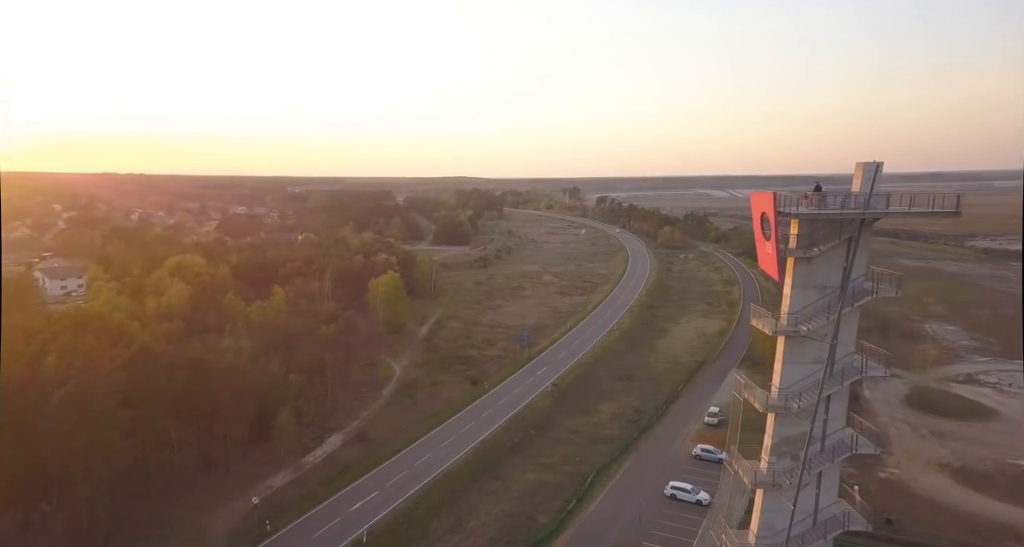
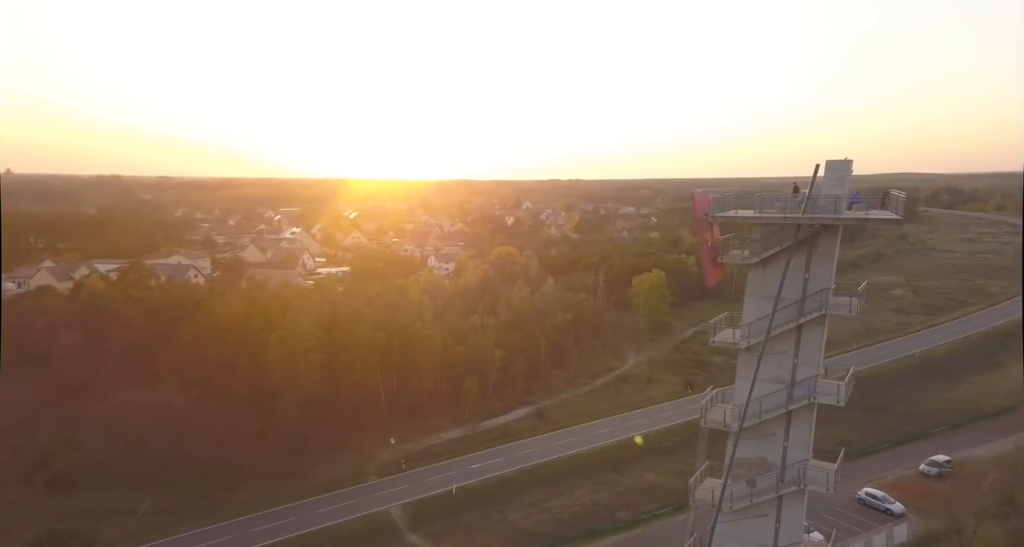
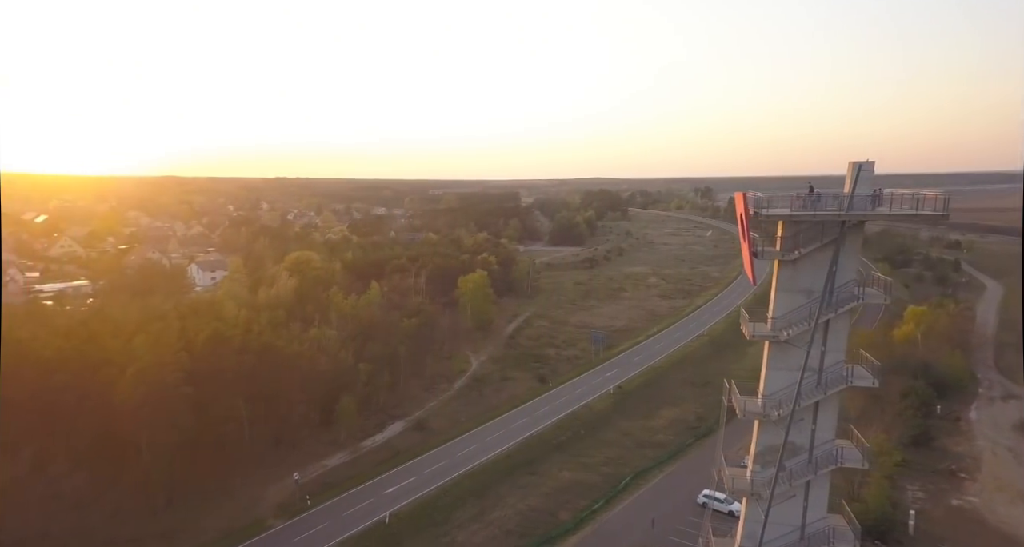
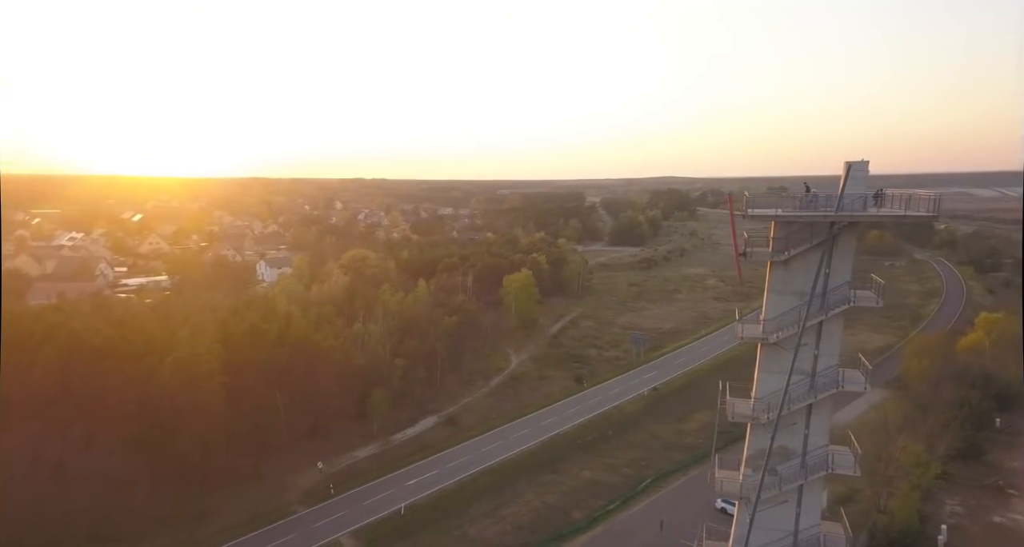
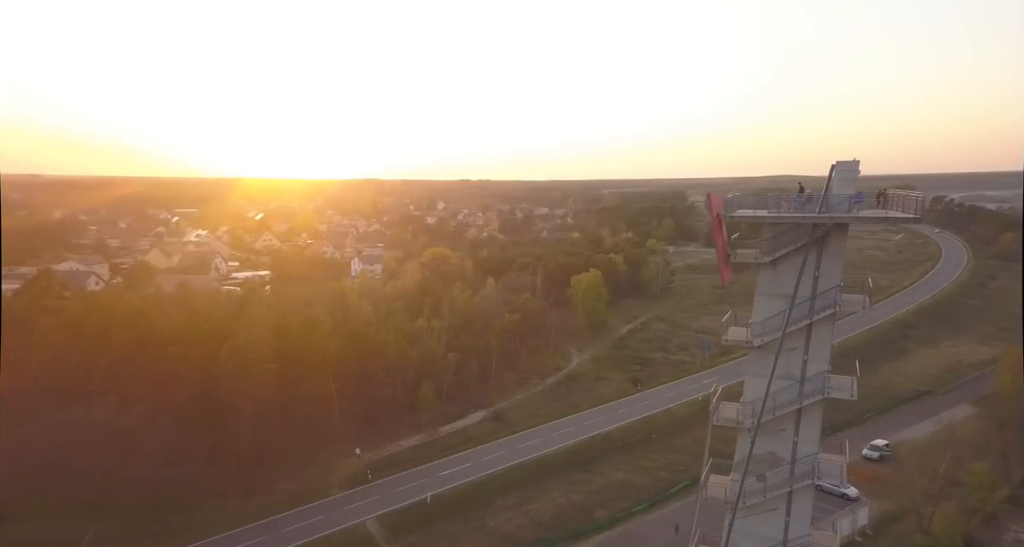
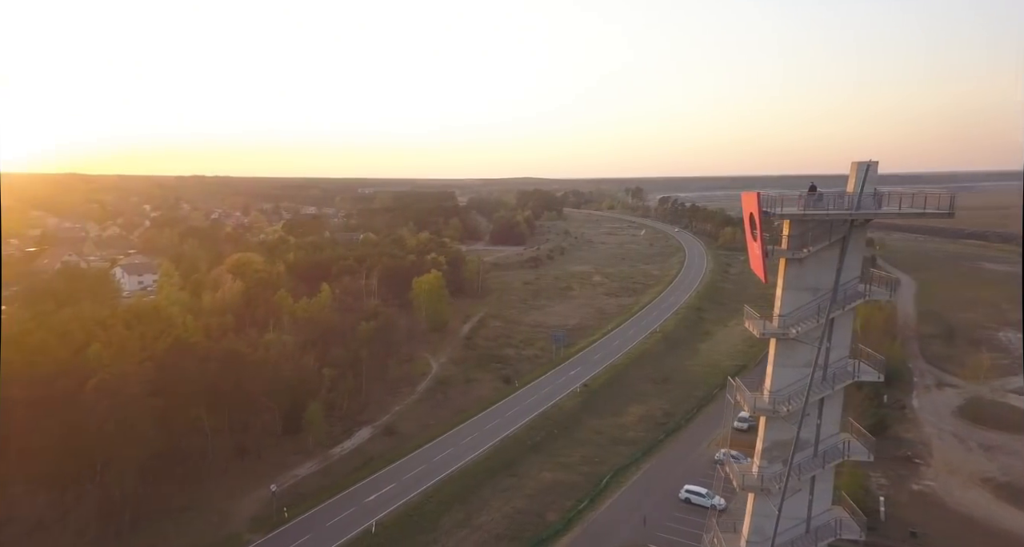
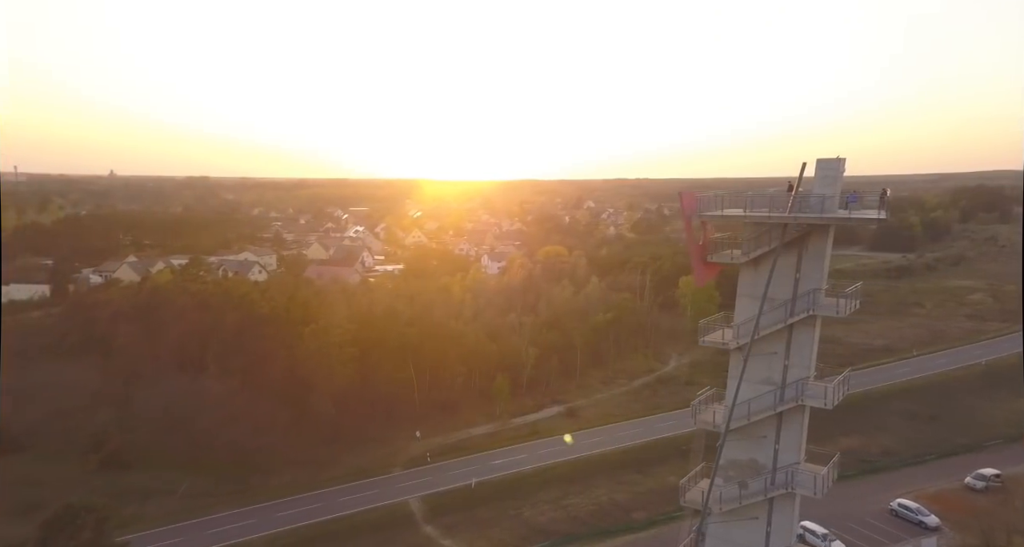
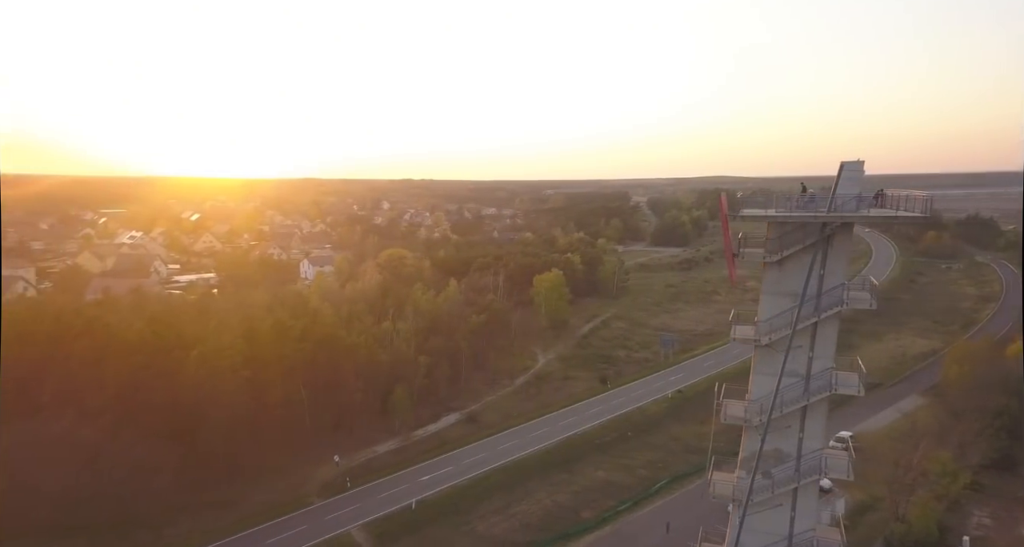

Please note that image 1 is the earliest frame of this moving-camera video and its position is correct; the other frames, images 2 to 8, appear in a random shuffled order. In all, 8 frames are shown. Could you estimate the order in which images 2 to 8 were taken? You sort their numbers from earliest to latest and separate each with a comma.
6, 3, 4, 8, 5, 2, 7
